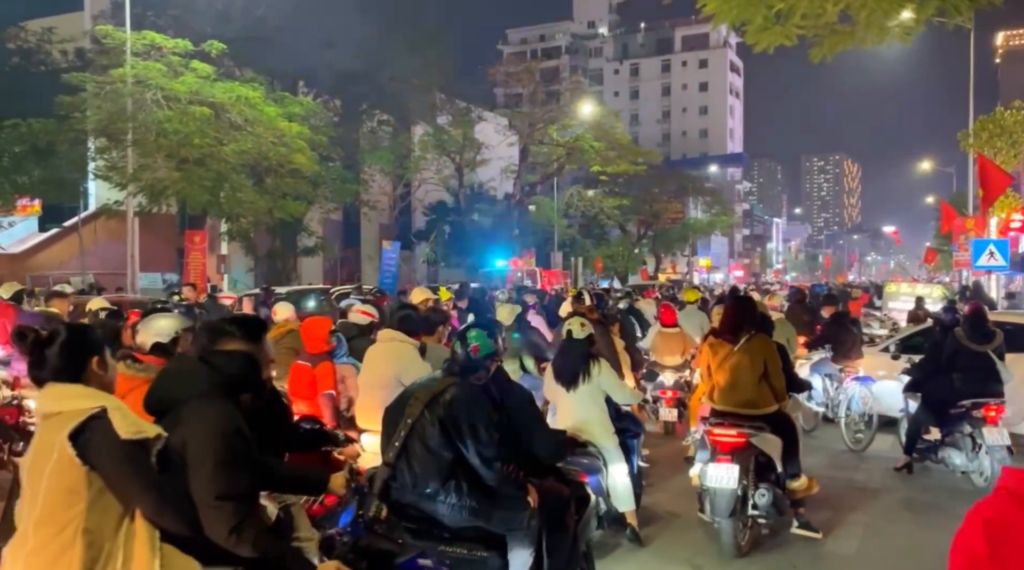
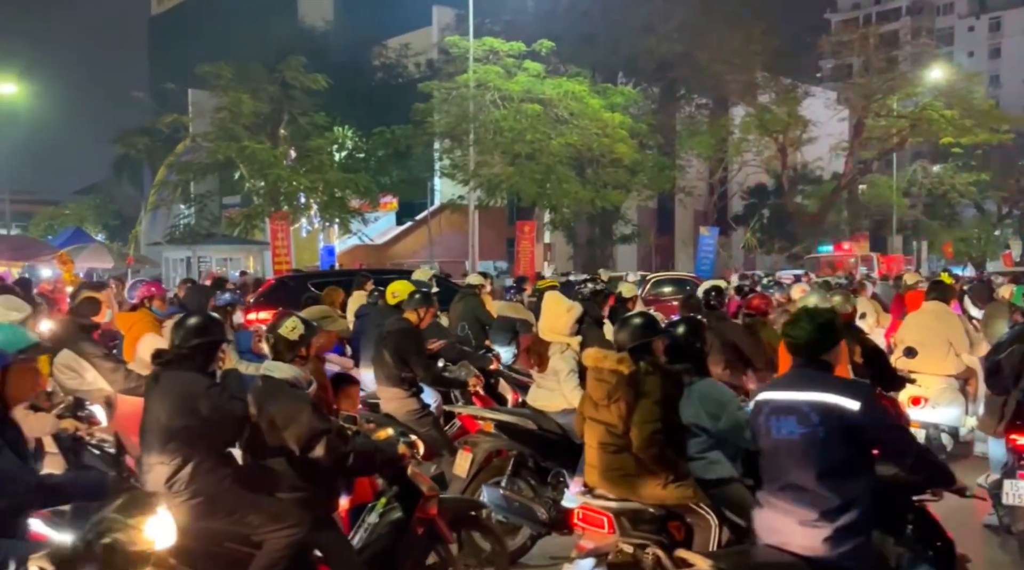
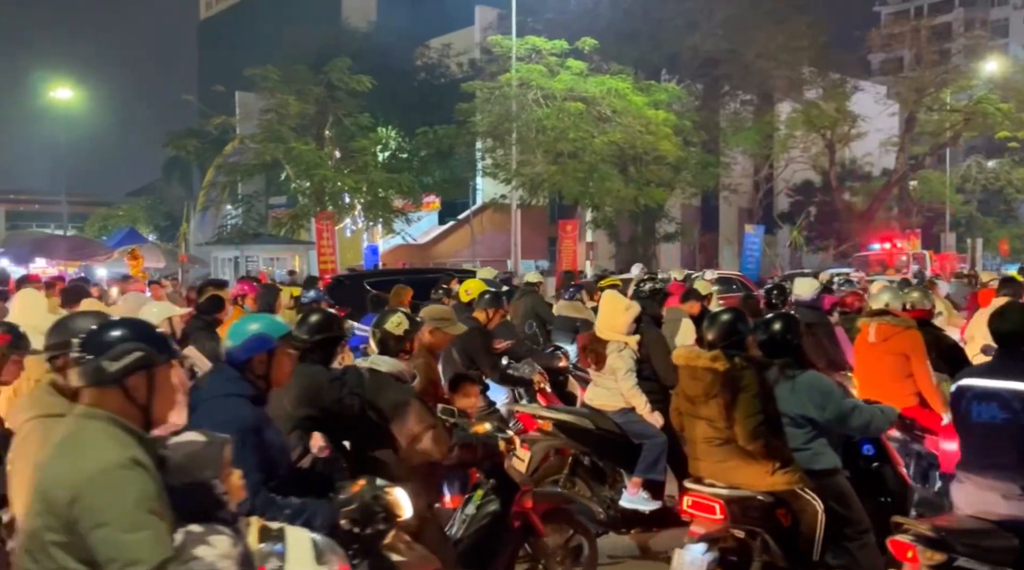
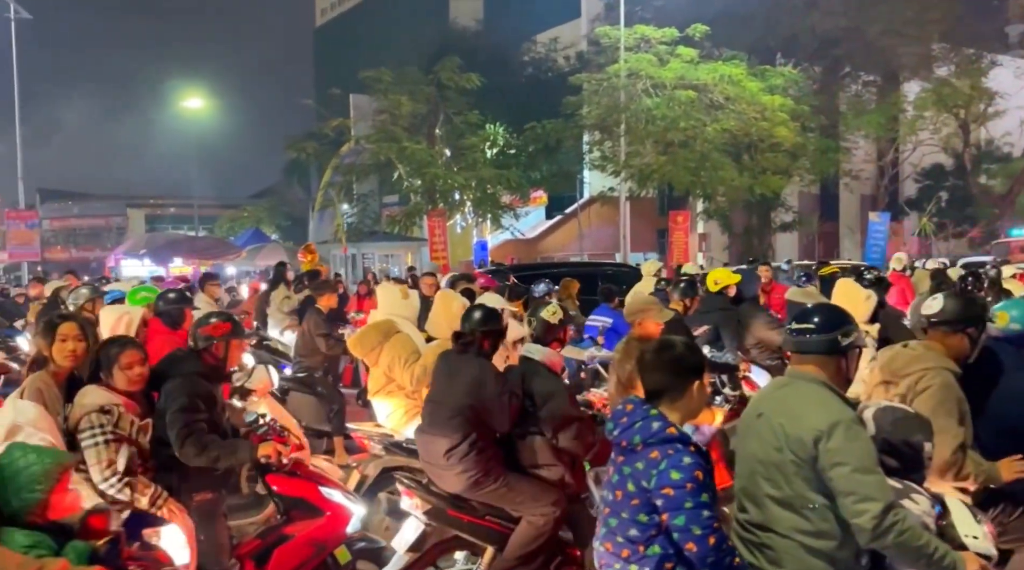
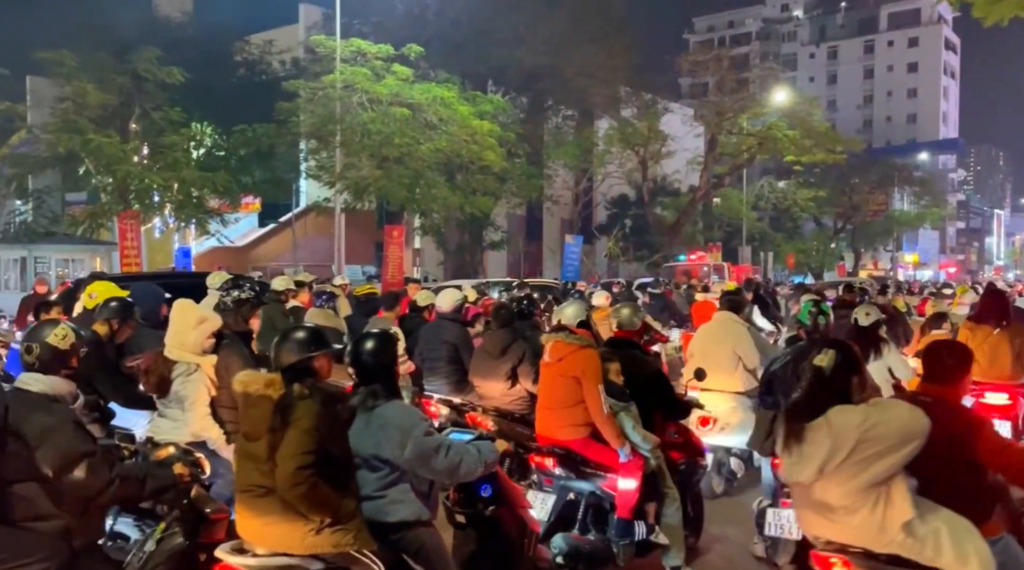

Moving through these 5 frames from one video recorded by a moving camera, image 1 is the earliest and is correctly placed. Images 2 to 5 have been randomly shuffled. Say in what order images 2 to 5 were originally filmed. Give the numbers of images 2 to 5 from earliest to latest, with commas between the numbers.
5, 2, 3, 4
